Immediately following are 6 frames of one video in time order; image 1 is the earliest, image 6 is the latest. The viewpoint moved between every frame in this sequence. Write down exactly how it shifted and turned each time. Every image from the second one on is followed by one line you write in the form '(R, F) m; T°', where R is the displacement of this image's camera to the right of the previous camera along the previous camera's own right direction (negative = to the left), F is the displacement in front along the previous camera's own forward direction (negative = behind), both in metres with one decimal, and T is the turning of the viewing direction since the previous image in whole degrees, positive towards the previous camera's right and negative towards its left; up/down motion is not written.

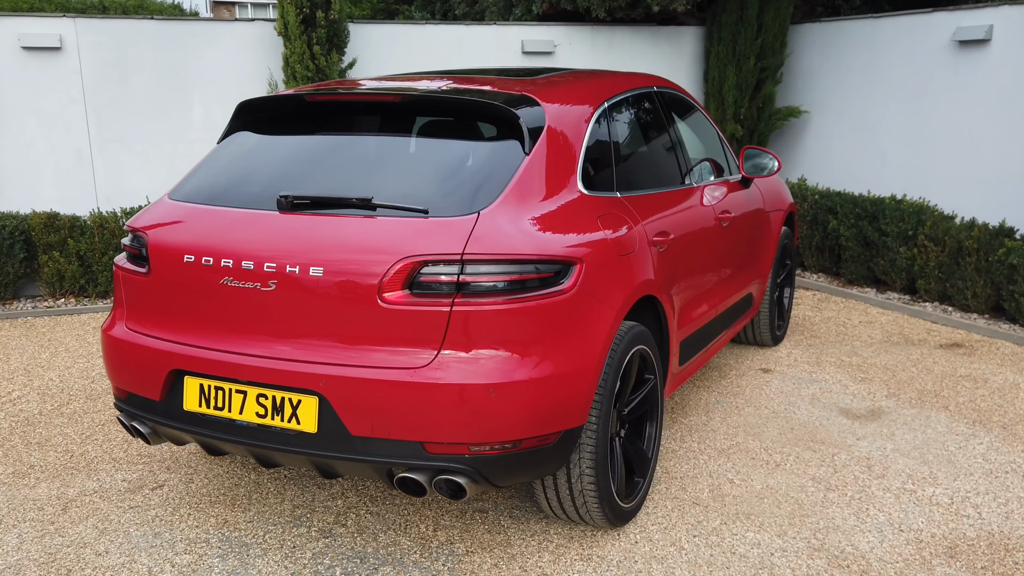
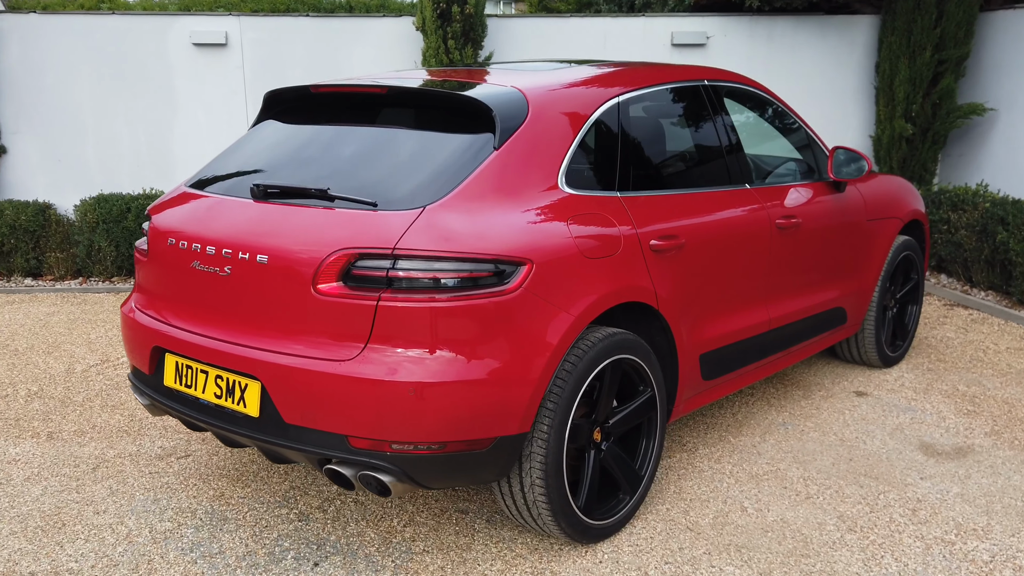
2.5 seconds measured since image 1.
(+0.7, +0.2) m; -14°
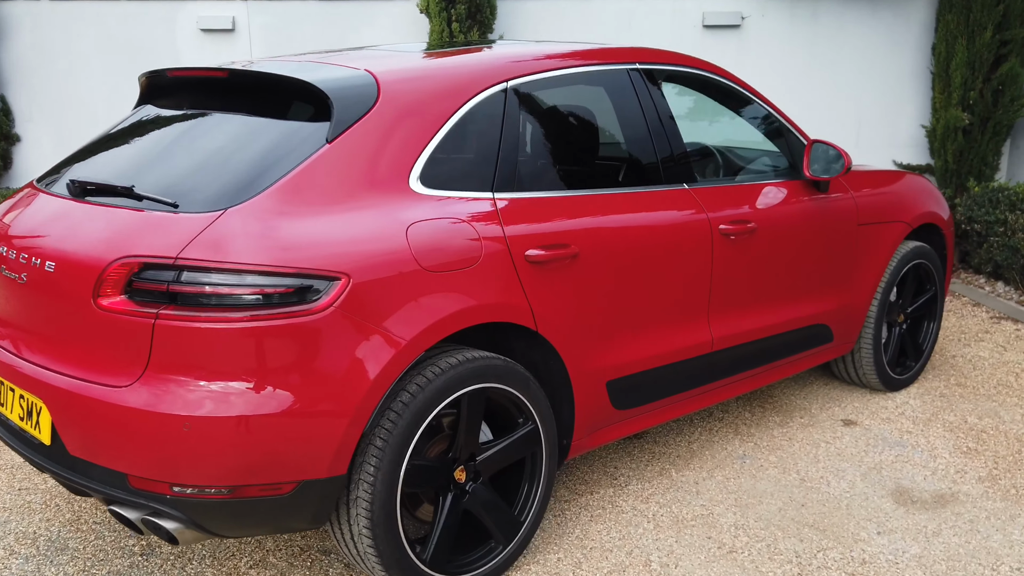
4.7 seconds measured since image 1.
(+0.6, +0.4) m; -6°
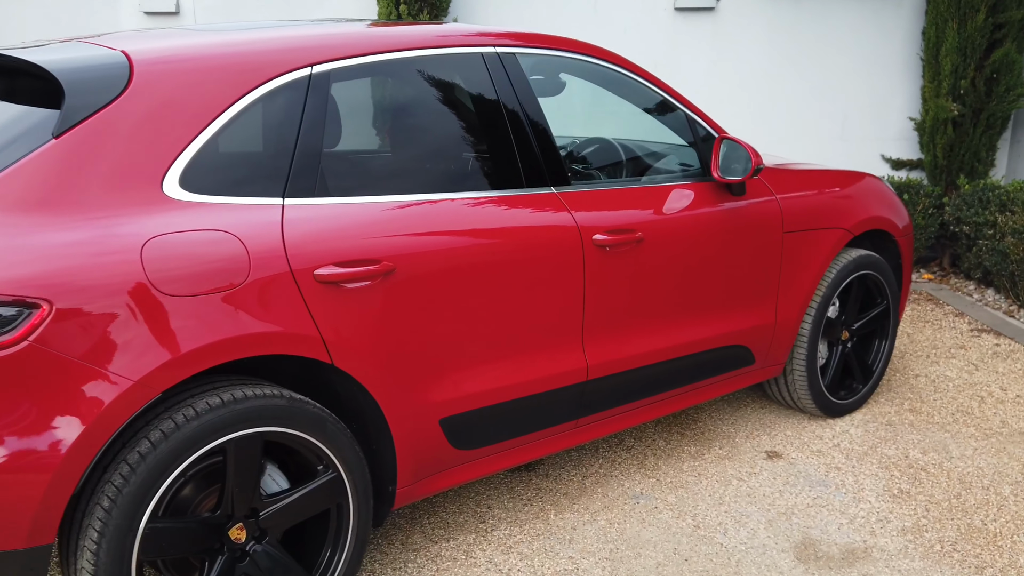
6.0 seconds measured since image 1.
(+0.5, +0.4) m; -2°
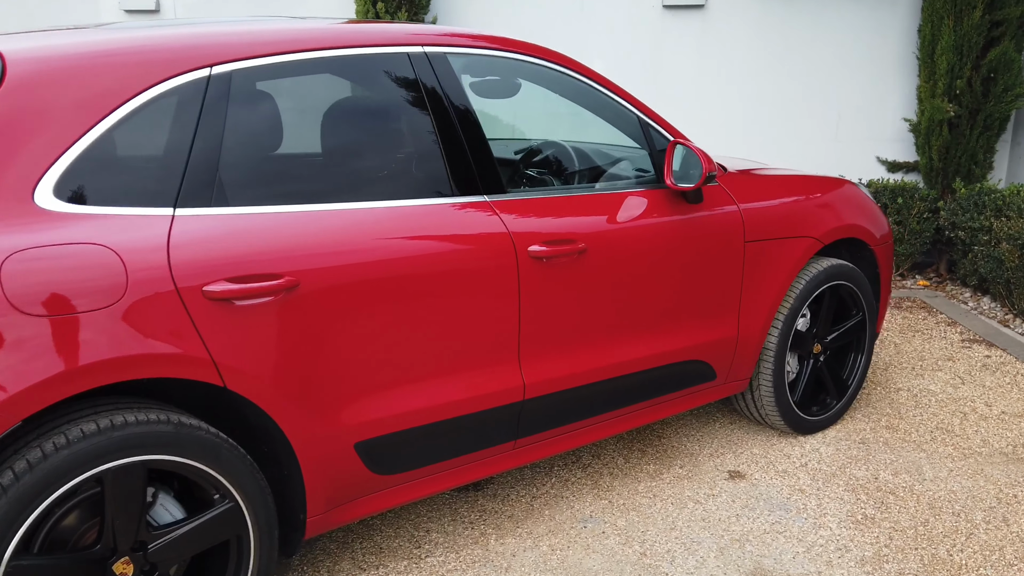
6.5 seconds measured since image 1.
(+0.2, +0.1) m; -1°
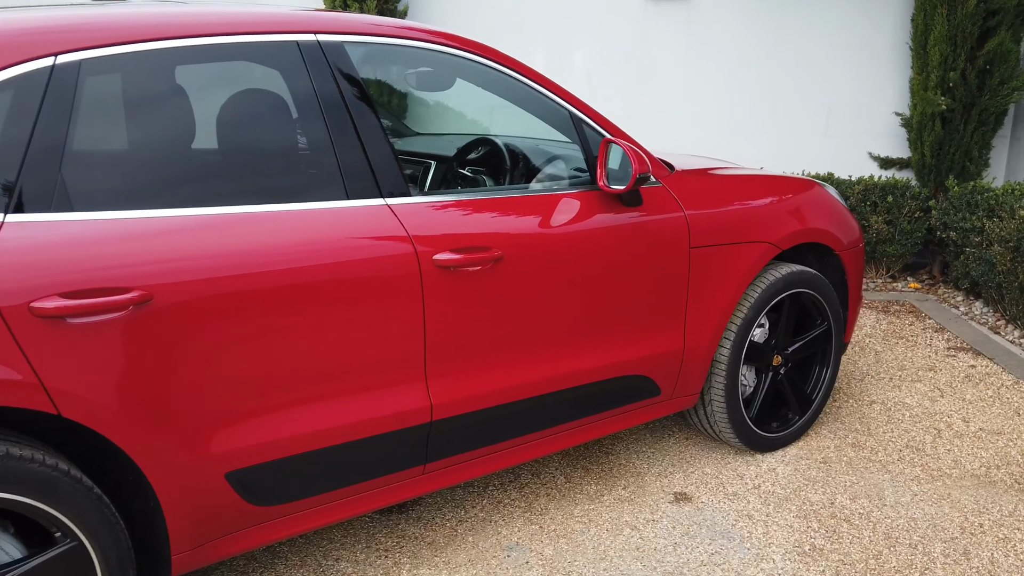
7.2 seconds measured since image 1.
(+0.2, +0.2) m; -1°
